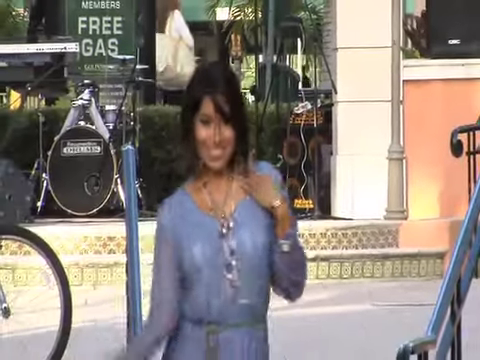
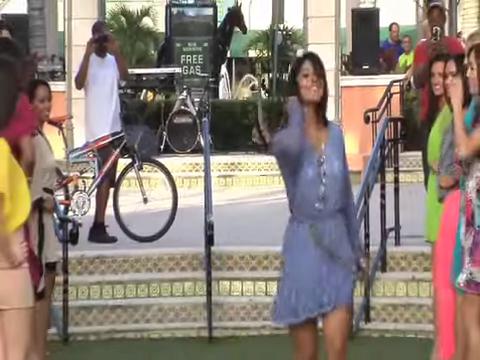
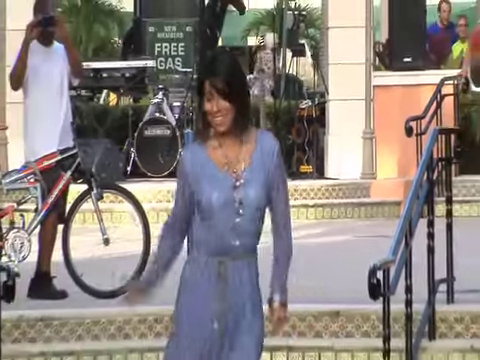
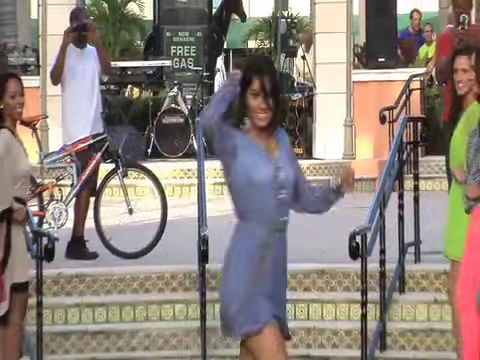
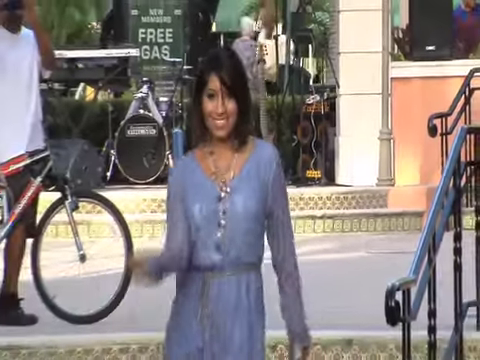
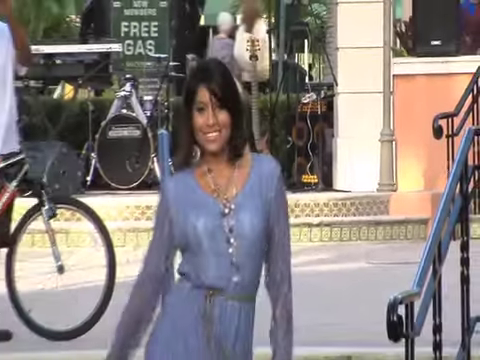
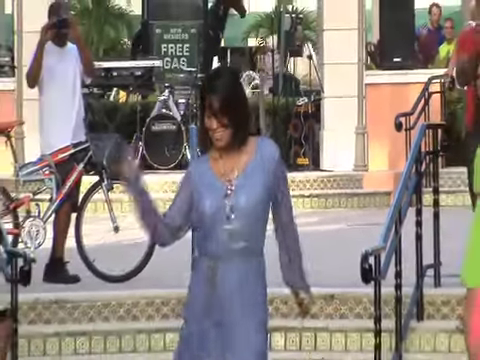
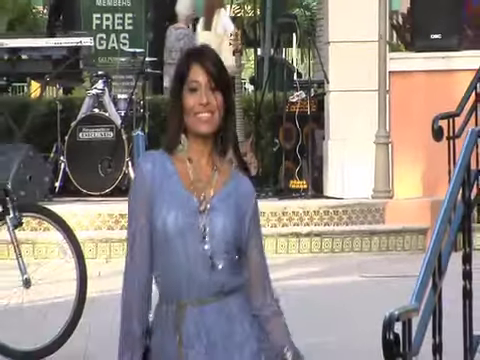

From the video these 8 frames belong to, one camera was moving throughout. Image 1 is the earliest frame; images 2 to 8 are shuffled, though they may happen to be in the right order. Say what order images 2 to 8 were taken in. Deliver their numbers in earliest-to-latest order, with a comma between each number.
8, 6, 5, 3, 7, 4, 2
